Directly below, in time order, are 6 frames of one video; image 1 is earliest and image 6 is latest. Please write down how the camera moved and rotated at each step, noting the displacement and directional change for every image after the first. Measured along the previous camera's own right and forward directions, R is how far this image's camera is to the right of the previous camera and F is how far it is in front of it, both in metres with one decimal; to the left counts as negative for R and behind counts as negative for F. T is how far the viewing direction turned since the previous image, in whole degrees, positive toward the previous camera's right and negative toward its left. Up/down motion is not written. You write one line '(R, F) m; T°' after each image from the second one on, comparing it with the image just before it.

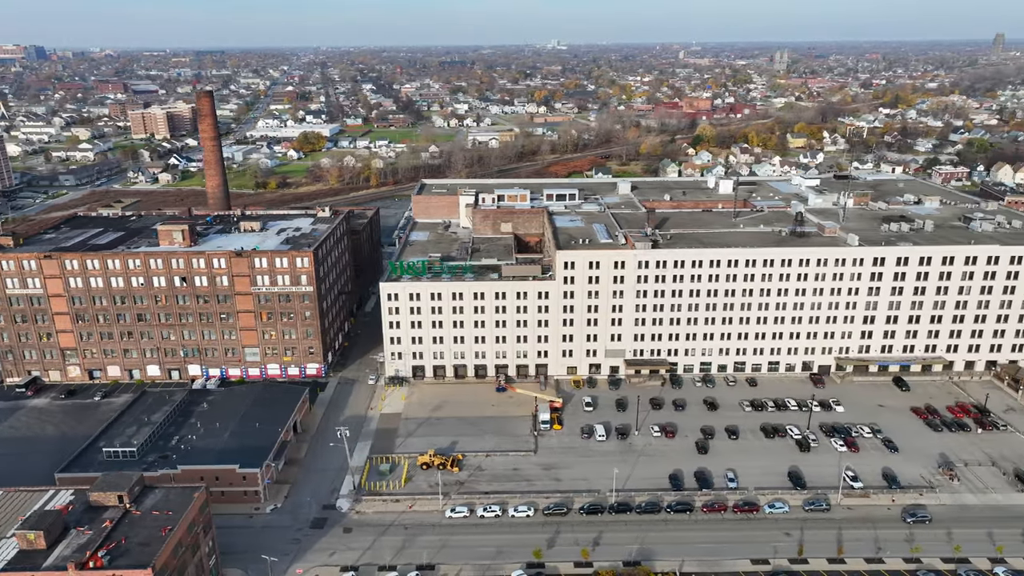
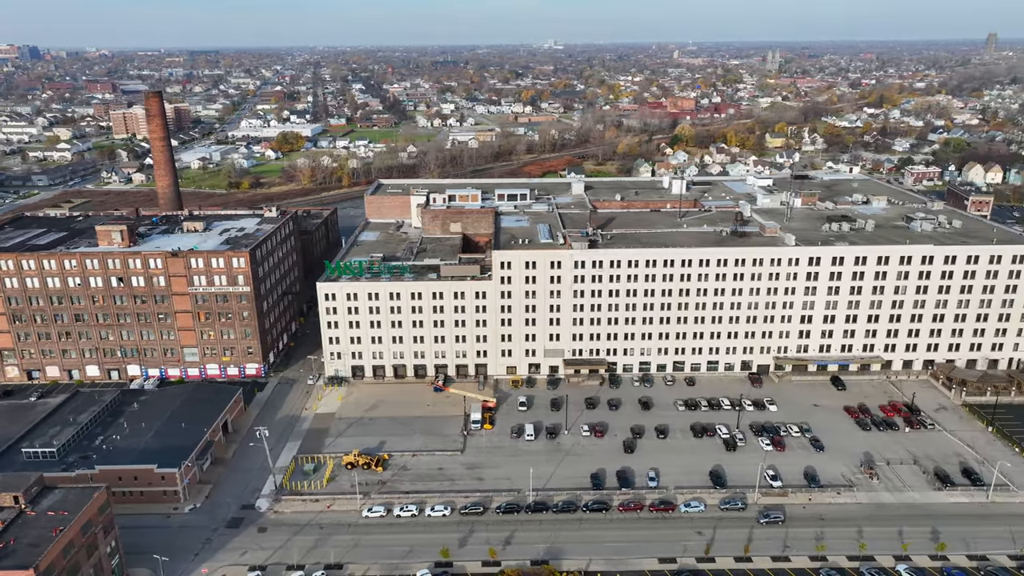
(+7.5, -0.3) m; 0°
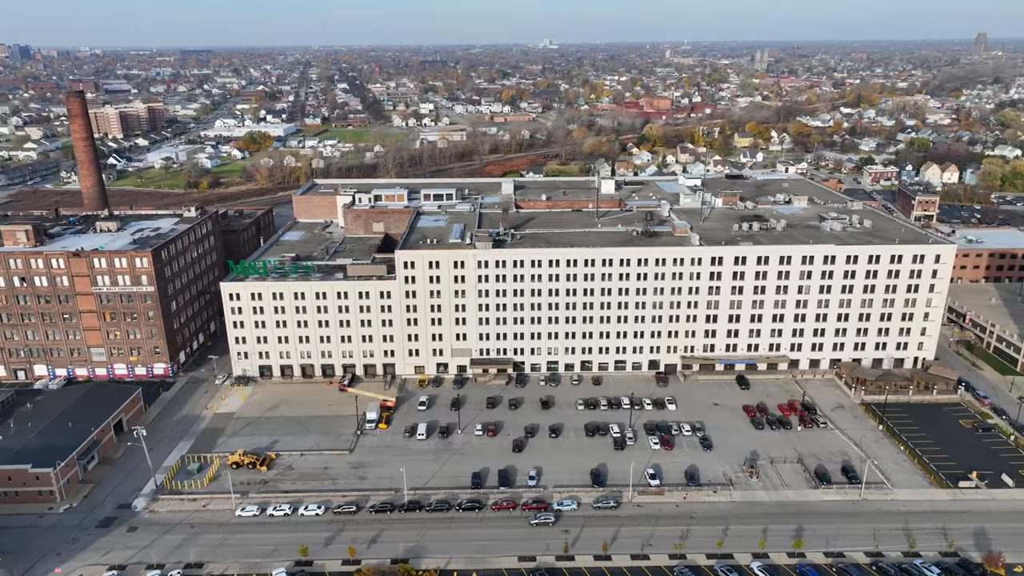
(+11.4, -0.3) m; 0°
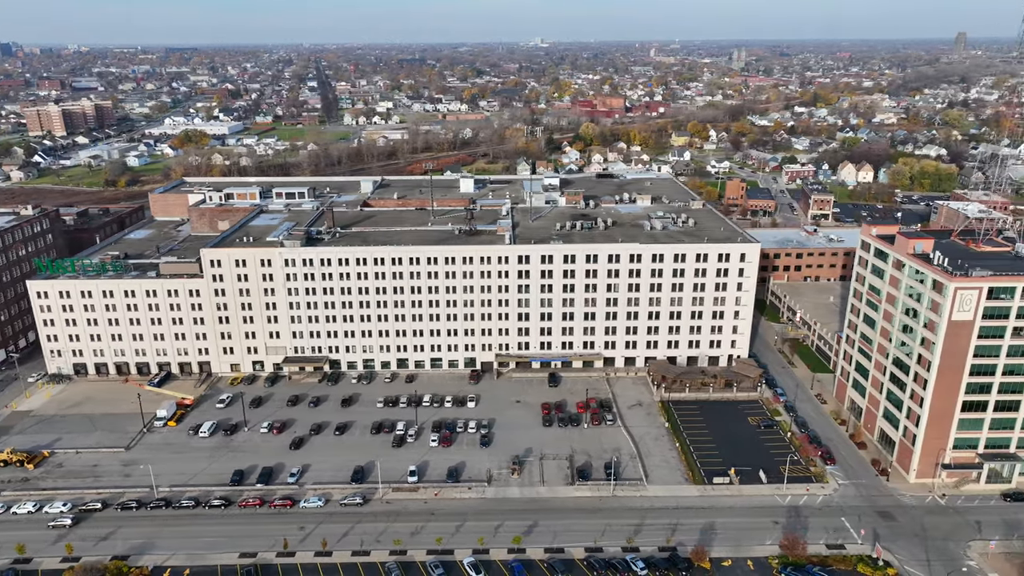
(+23.0, -0.5) m; +1°
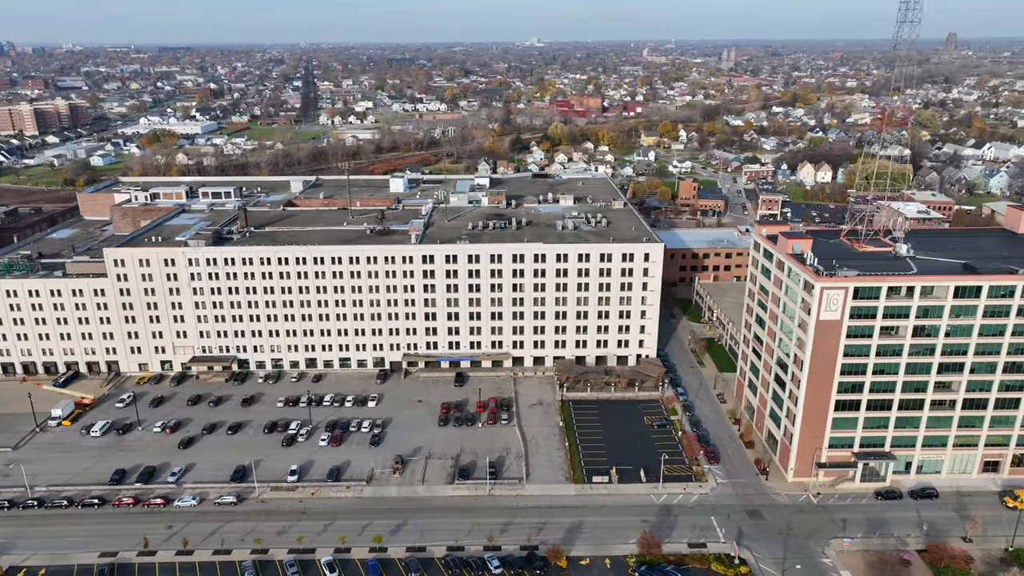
(+11.6, -0.2) m; 0°
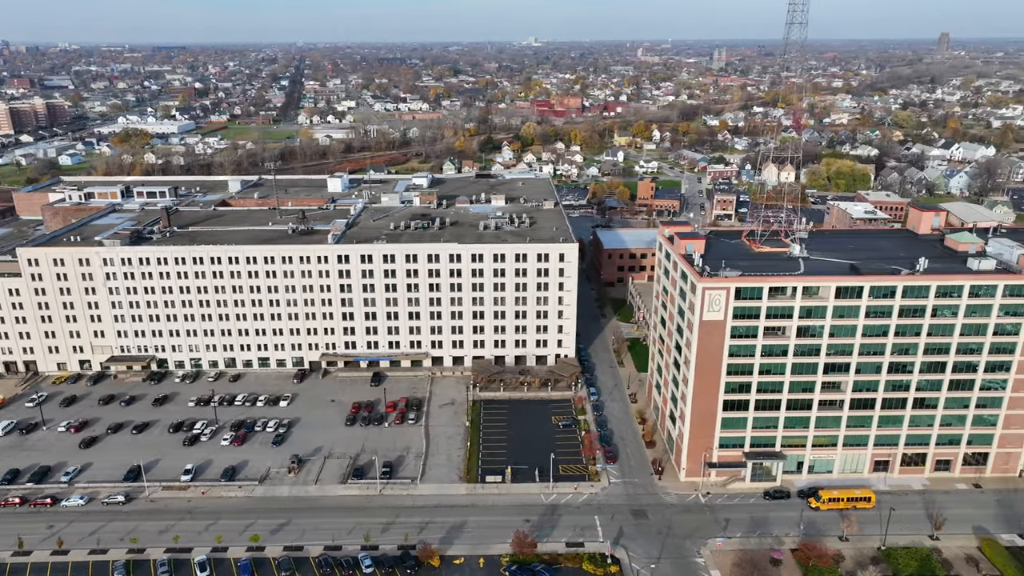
(+10.3, -0.1) m; 0°
